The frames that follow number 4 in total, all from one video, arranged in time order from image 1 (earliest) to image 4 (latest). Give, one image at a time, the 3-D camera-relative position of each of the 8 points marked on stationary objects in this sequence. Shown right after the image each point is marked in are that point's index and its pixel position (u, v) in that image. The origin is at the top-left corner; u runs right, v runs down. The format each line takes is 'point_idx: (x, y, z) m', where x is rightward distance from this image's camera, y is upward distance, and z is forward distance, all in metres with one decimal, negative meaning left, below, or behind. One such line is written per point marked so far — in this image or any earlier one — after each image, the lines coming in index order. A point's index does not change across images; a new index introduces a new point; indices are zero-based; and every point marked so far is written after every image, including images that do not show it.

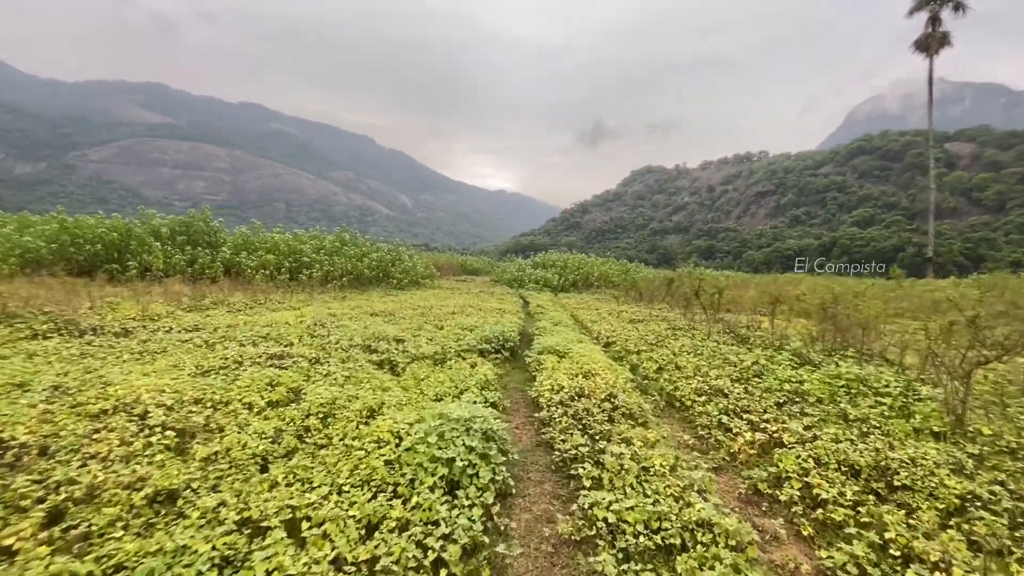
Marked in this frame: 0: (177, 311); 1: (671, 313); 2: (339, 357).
0: (-8.4, -0.6, +12.0) m
1: (+5.5, -0.9, +16.8) m
2: (-2.6, -1.1, +7.3) m
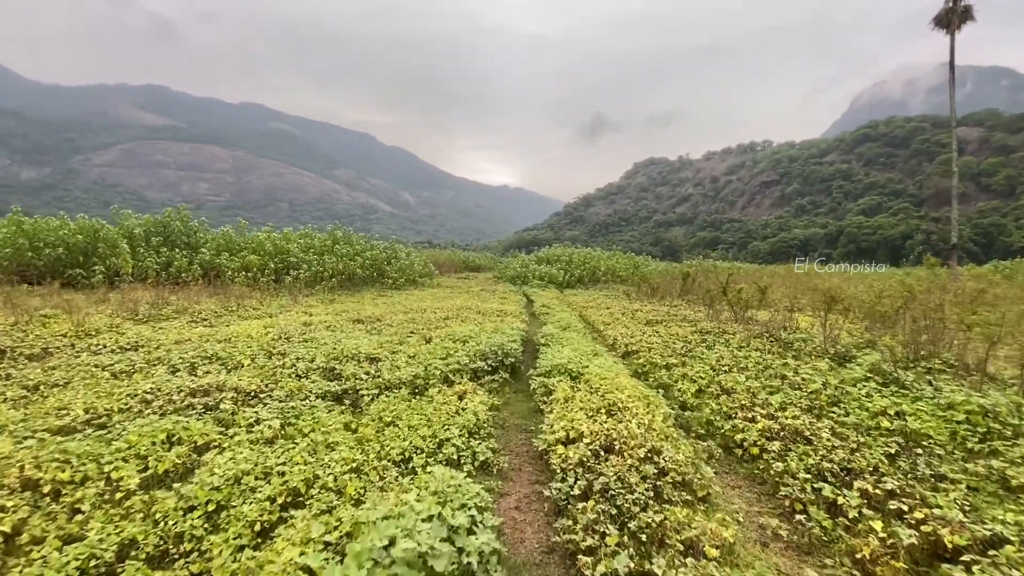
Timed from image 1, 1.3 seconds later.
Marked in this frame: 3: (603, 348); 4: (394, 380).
0: (-8.4, -0.8, +10.4) m
1: (+5.6, -0.8, +15.0) m
2: (-2.6, -1.2, +5.6) m
3: (+1.9, -1.3, +10.1) m
4: (-1.5, -1.2, +6.3) m
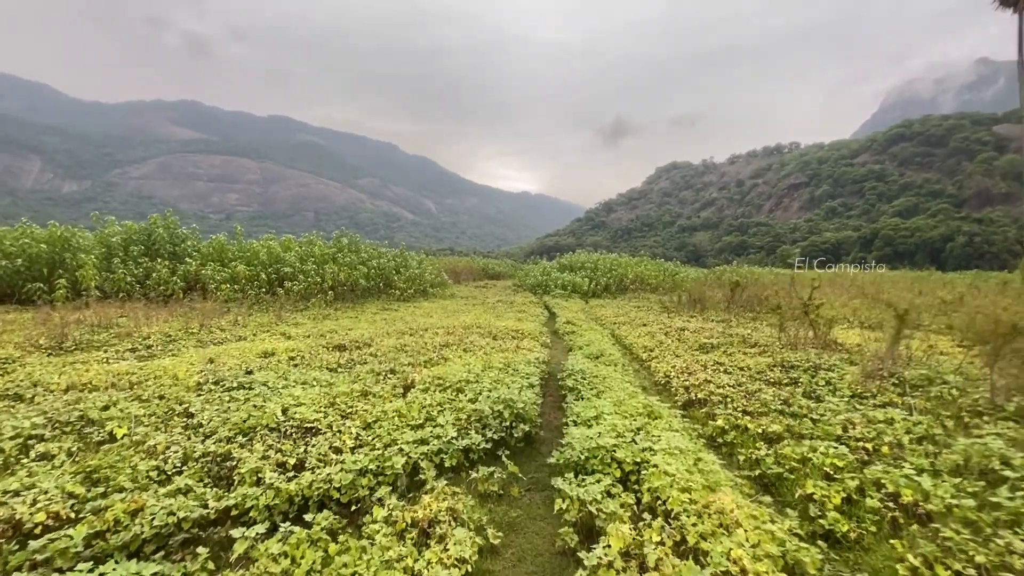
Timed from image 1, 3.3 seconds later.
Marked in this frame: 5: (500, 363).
0: (-8.1, -1.2, +8.0) m
1: (+6.0, -1.2, +12.1) m
2: (-2.6, -1.5, +3.0) m
3: (+2.2, -1.6, +7.3) m
4: (-1.5, -1.5, +3.6) m
5: (-0.2, -1.3, +7.9) m
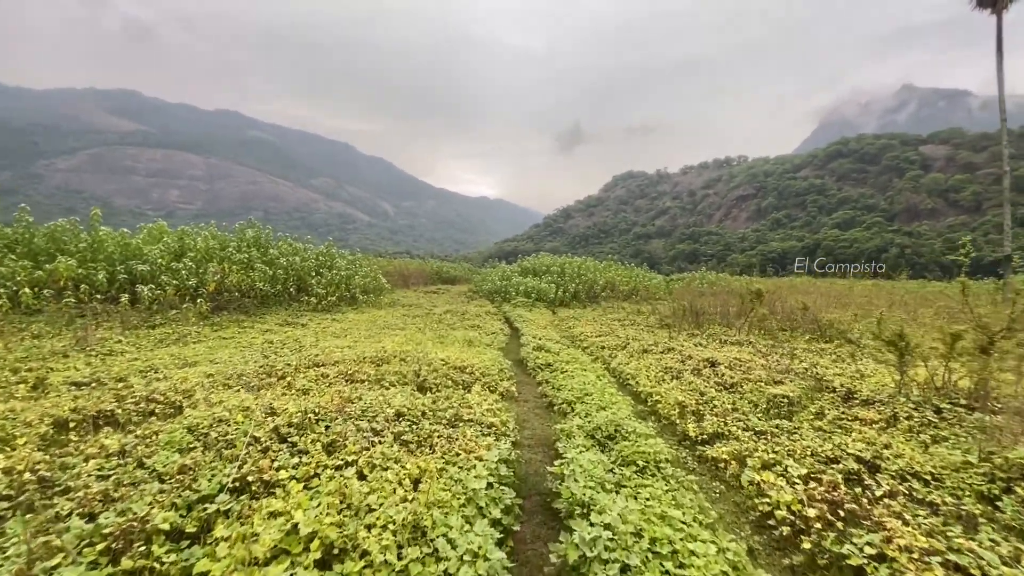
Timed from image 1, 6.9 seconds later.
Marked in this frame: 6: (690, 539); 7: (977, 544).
0: (-8.6, -1.2, +2.3) m
1: (+5.1, -1.4, +7.6) m
2: (-2.7, -1.6, -2.3) m
3: (+1.7, -1.8, +2.4) m
4: (-1.6, -1.6, -1.5) m
5: (-0.7, -1.4, +2.9) m
6: (+1.2, -1.6, +3.3) m
7: (+3.0, -1.6, +3.2) m
